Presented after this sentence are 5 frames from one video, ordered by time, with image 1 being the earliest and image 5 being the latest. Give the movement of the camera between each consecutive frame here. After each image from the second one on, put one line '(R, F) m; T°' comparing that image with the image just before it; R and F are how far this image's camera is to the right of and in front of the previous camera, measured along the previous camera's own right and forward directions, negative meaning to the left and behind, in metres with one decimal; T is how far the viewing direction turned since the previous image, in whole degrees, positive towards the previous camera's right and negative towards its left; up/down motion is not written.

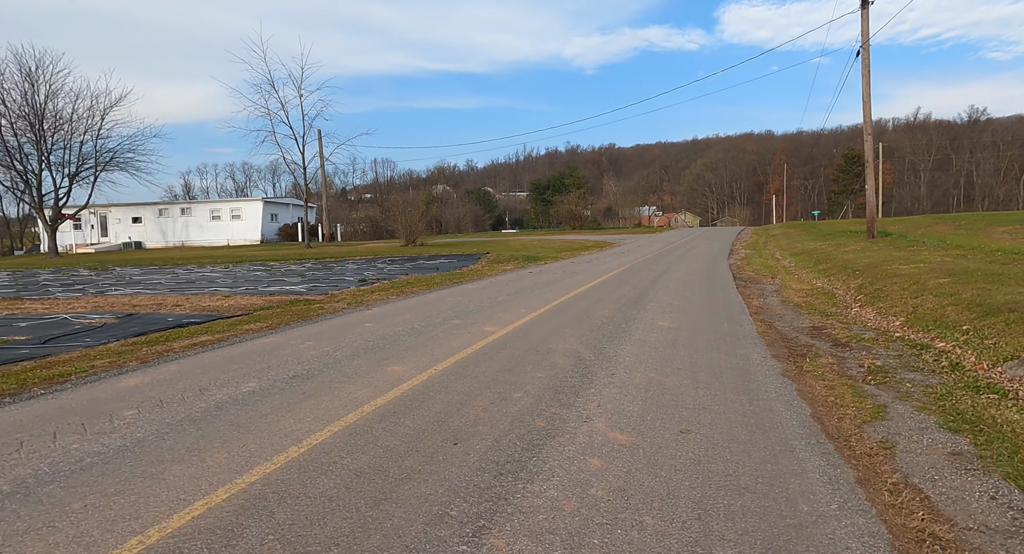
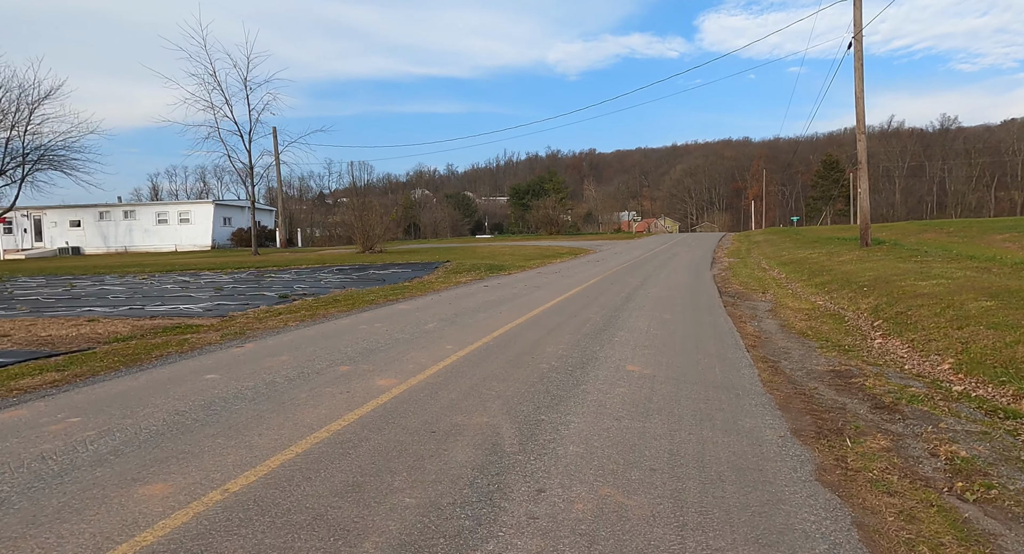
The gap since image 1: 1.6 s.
(+0.7, +2.4) m; +2°
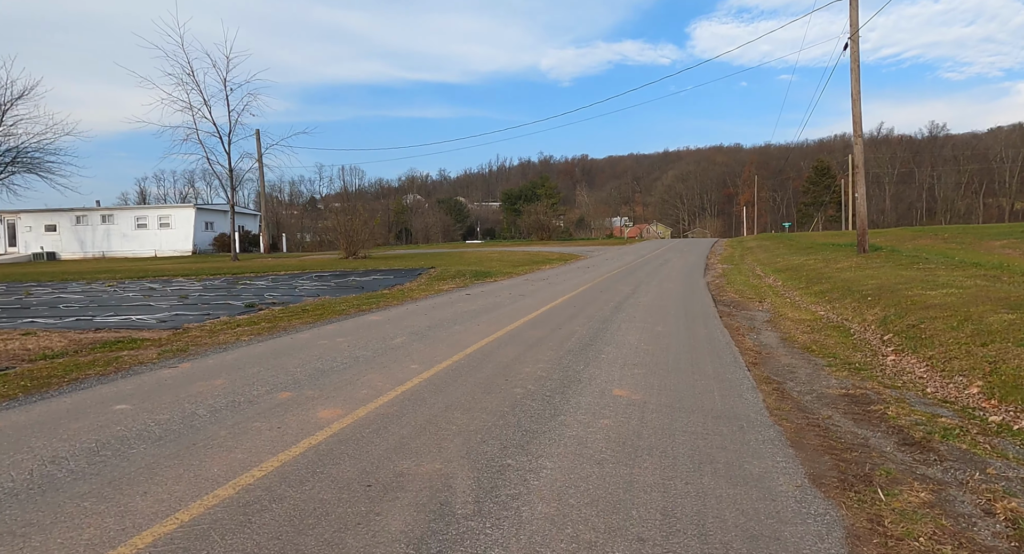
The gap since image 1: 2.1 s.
(+0.2, +0.8) m; +1°
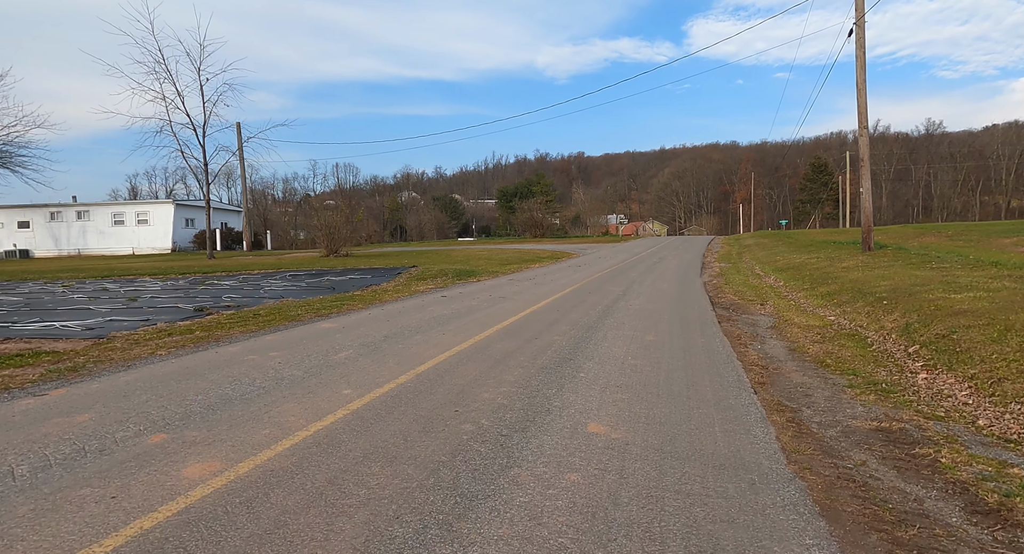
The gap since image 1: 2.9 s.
(+0.4, +1.2) m; 0°
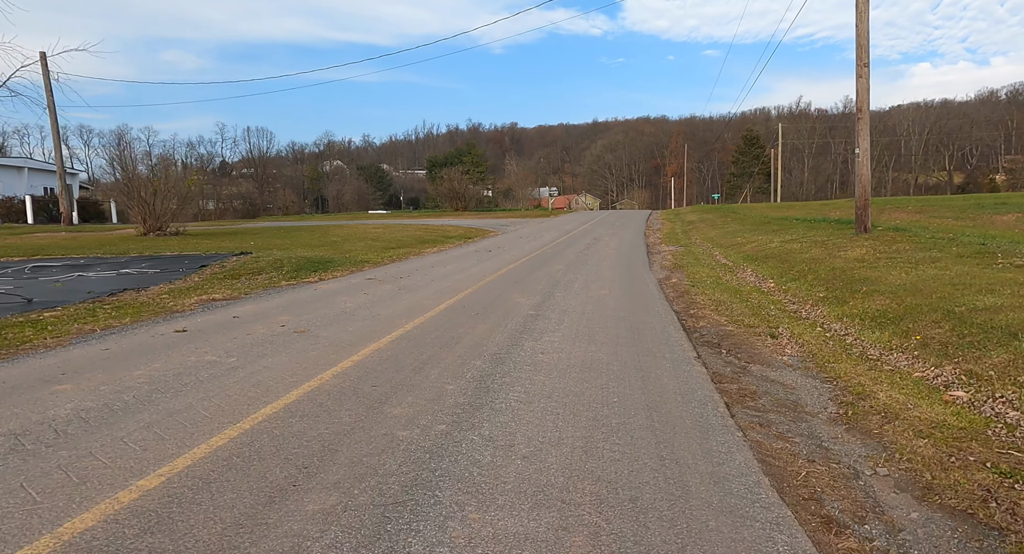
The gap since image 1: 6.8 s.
(+1.4, +6.3) m; +6°
